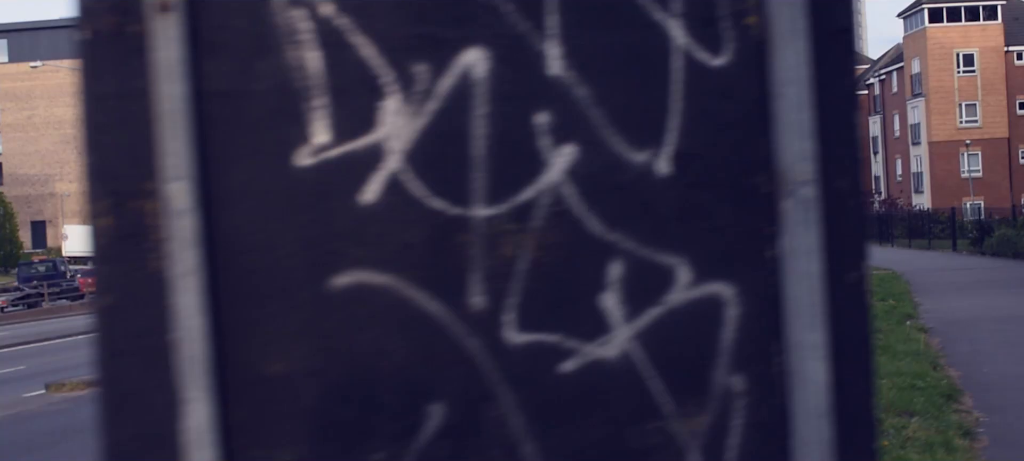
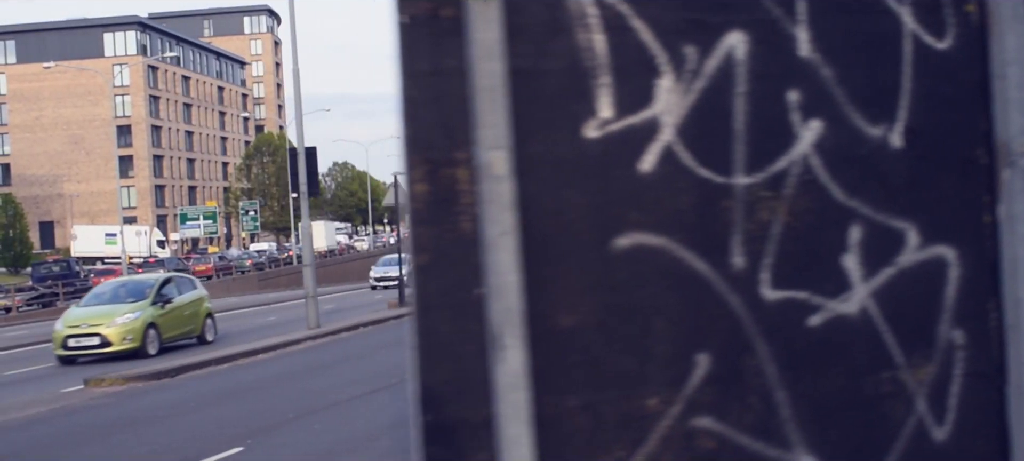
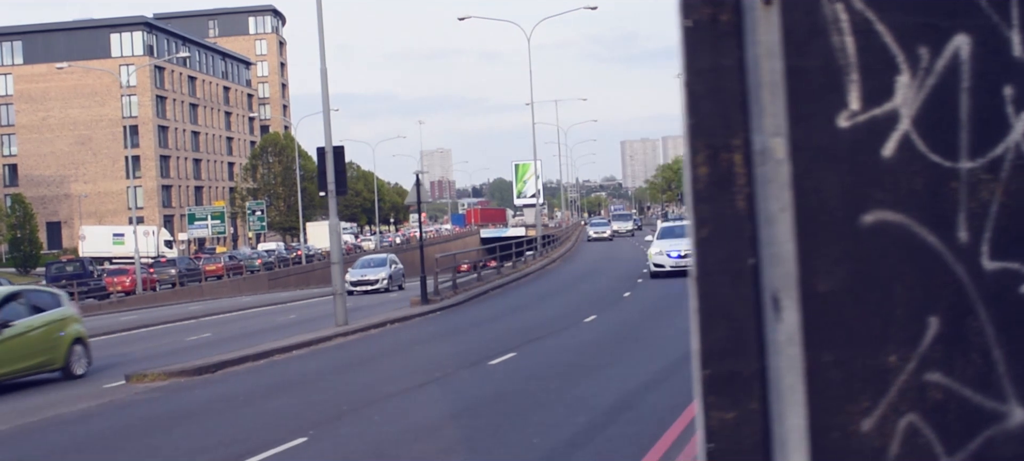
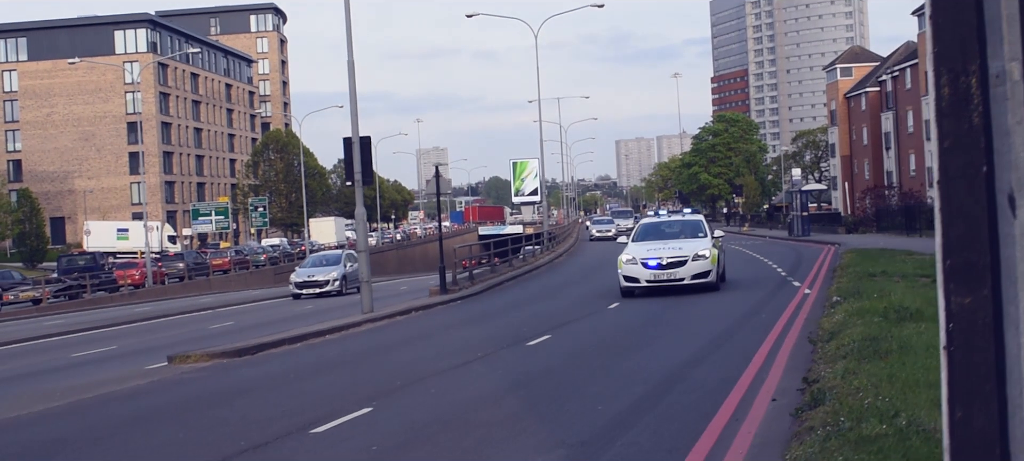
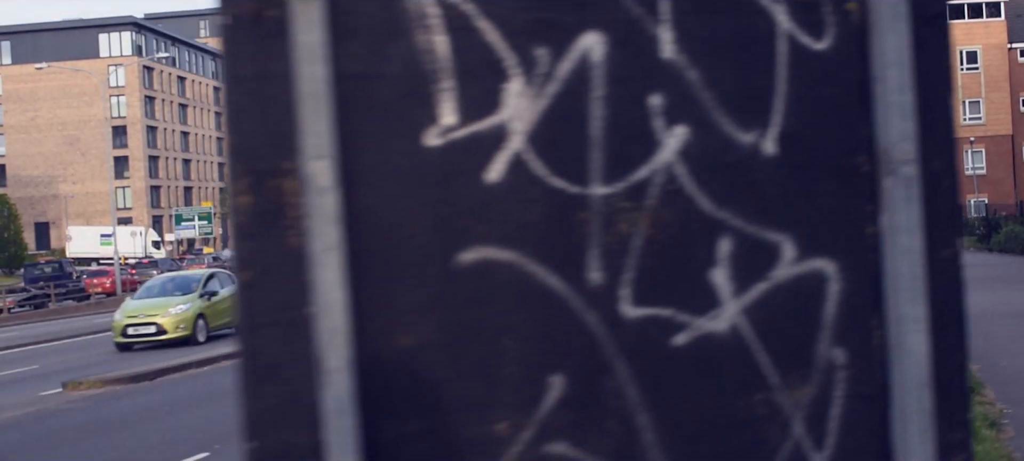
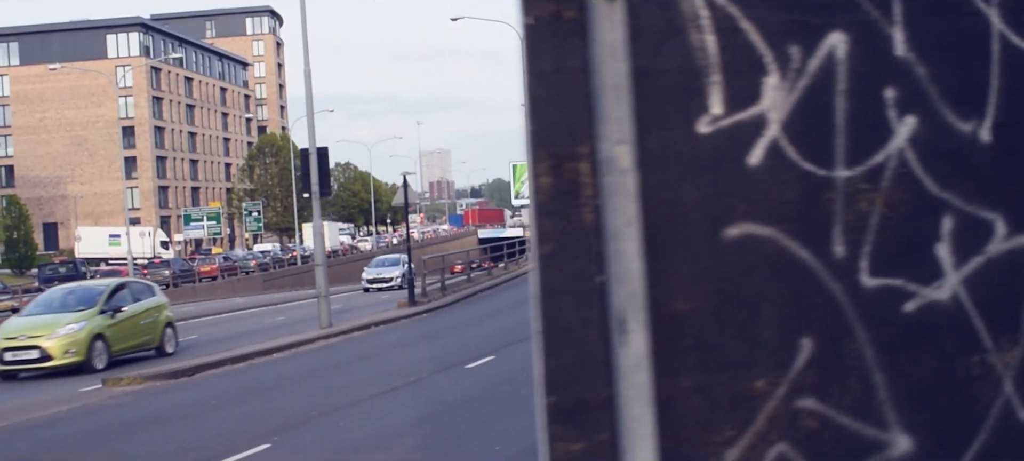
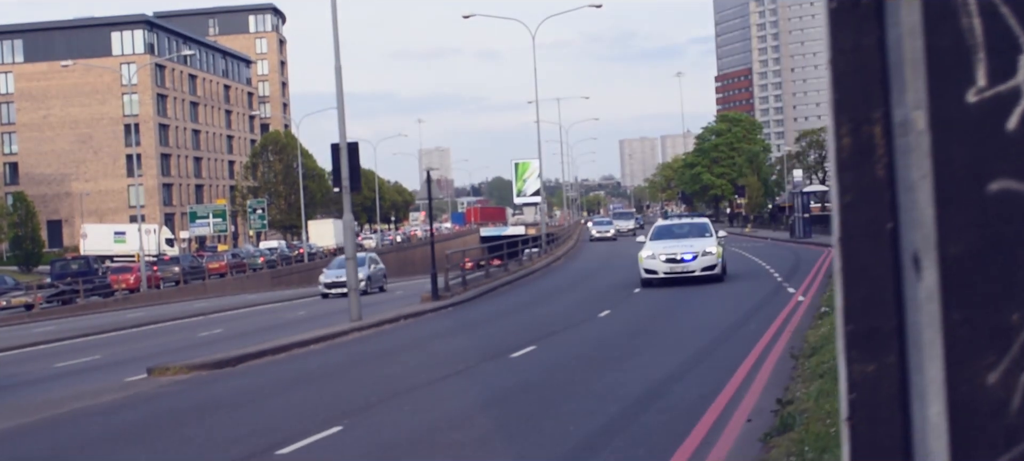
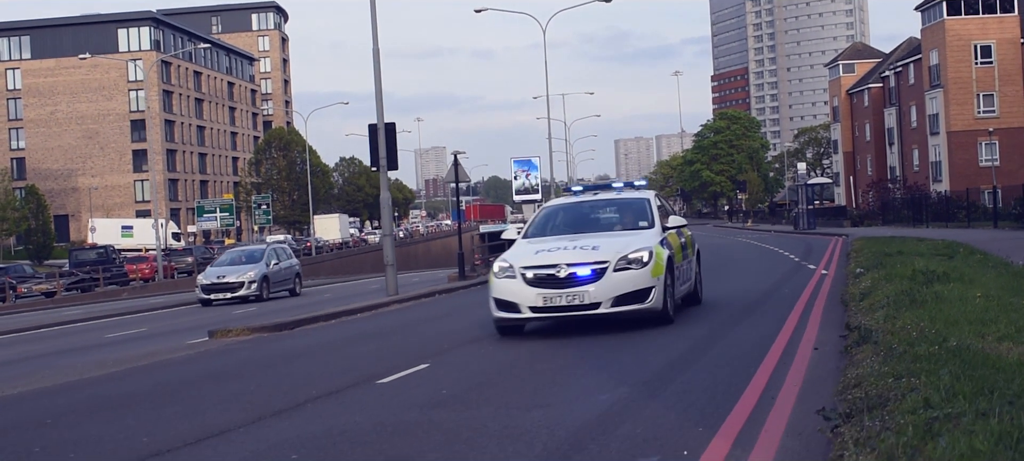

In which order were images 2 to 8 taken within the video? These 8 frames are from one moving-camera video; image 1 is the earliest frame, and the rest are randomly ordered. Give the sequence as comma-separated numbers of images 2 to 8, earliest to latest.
5, 2, 6, 3, 7, 4, 8
